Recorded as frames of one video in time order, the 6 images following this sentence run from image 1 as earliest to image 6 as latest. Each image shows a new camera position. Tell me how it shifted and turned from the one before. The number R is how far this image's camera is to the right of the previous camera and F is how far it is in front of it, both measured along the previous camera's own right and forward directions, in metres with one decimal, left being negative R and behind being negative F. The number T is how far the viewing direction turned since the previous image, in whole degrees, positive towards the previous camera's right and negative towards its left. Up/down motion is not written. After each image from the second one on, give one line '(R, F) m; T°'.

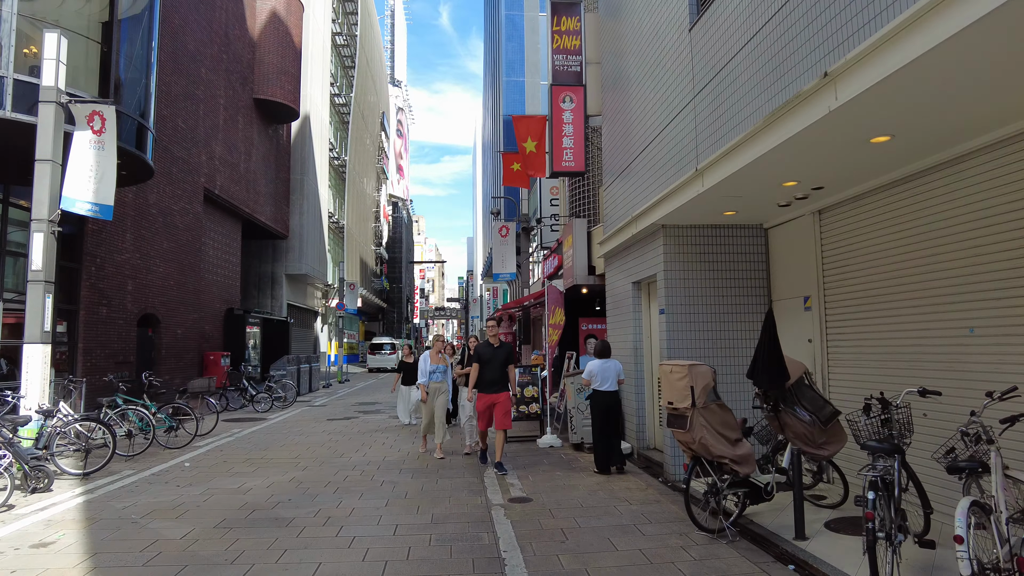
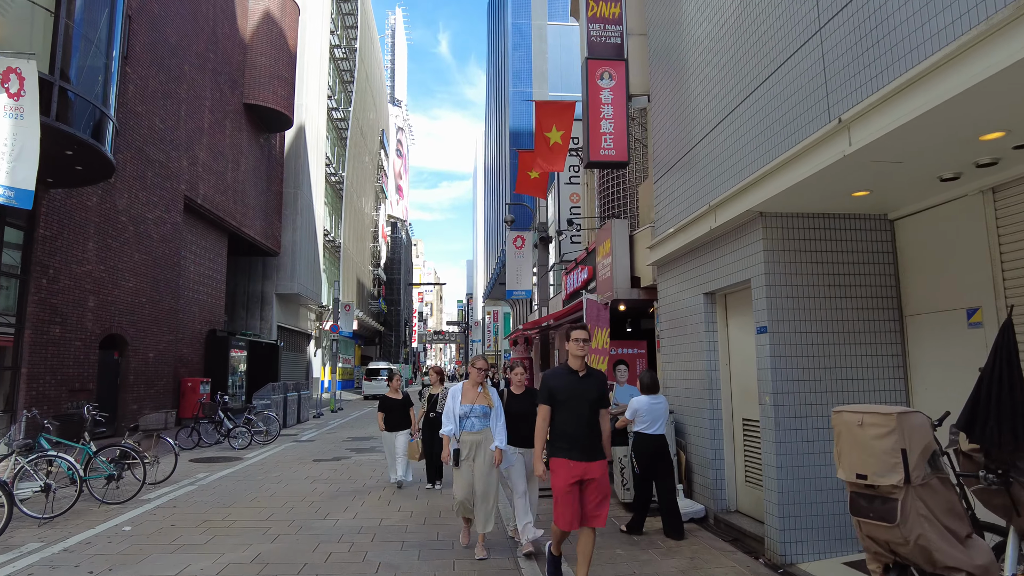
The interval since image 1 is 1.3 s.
(-0.4, +2.1) m; 0°
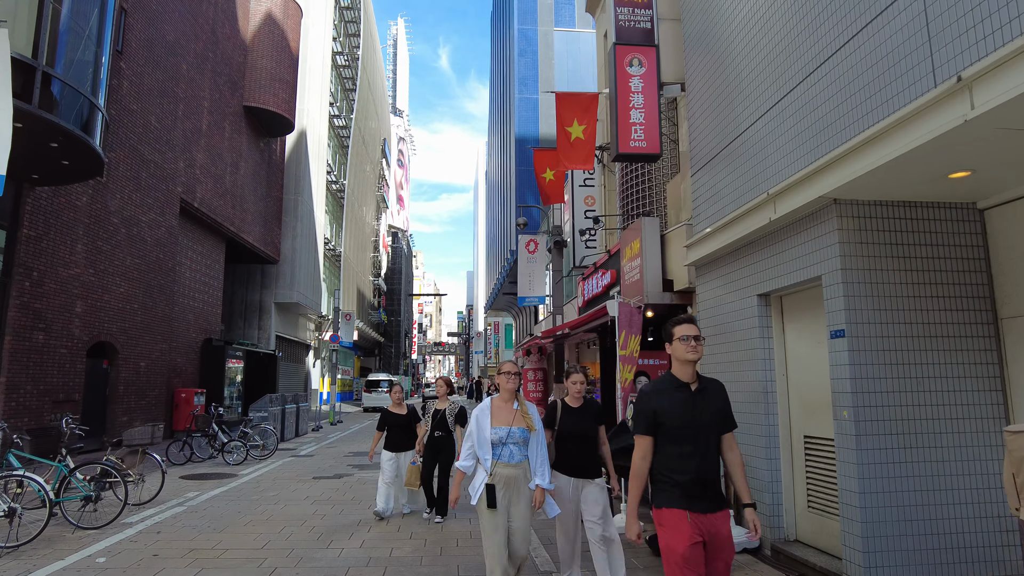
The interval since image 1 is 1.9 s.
(-0.3, +0.8) m; 0°
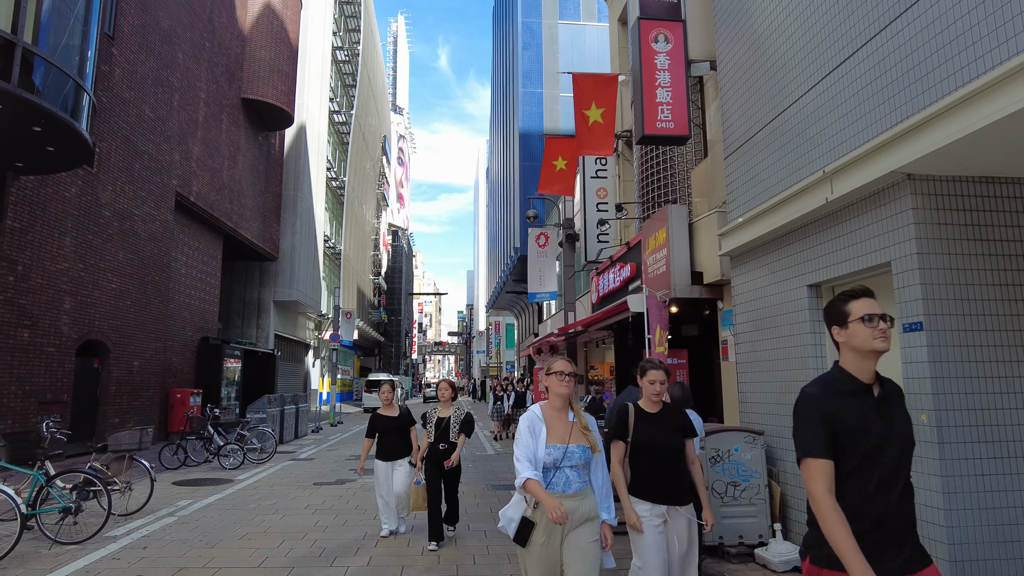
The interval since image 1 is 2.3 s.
(-0.2, +0.6) m; 0°
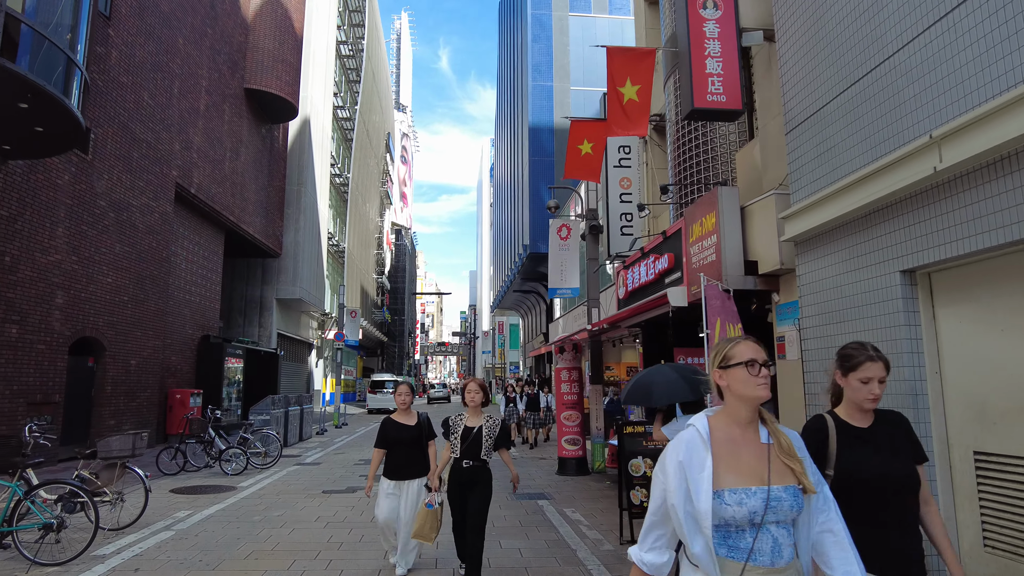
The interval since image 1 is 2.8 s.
(-0.4, +0.8) m; 0°
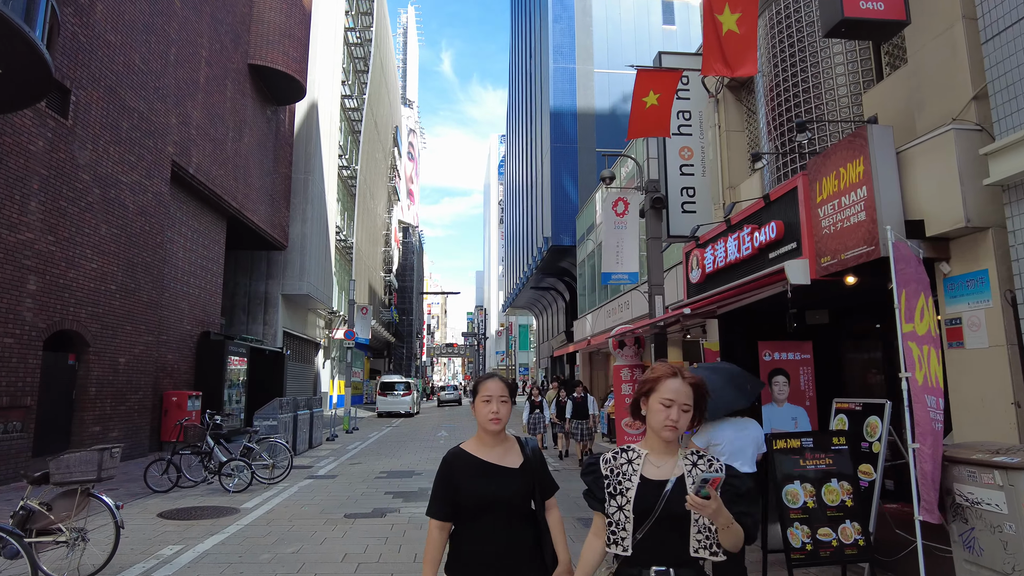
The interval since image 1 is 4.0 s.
(-0.7, +1.8) m; 0°
